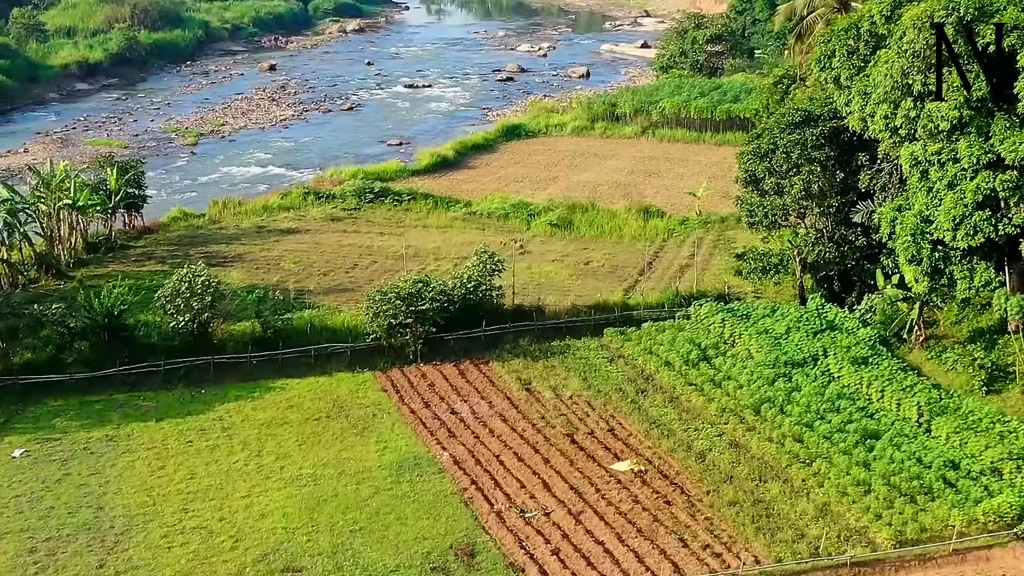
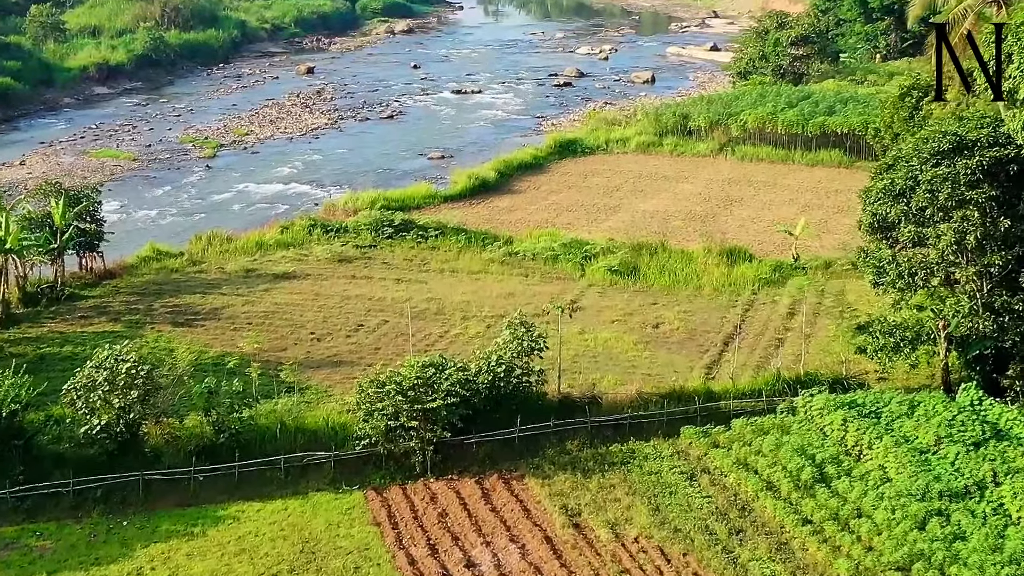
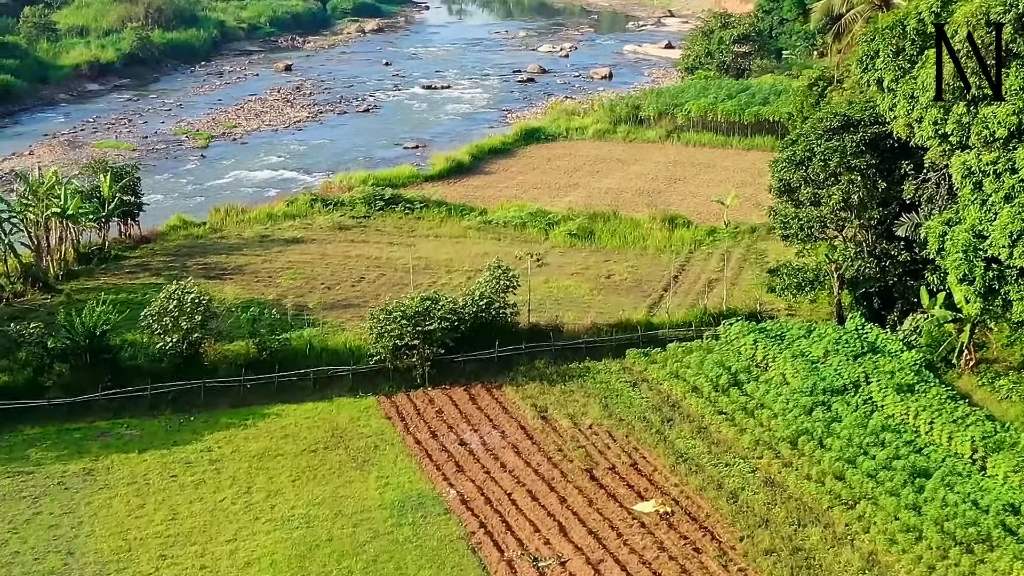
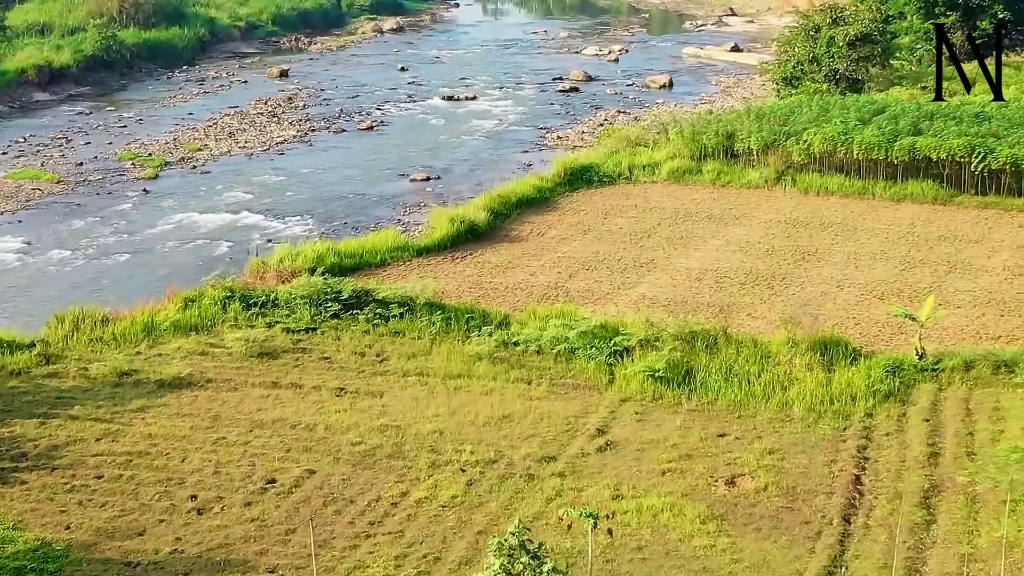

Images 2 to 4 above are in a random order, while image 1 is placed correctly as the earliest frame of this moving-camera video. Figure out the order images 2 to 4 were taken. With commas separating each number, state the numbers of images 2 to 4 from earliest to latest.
3, 2, 4
